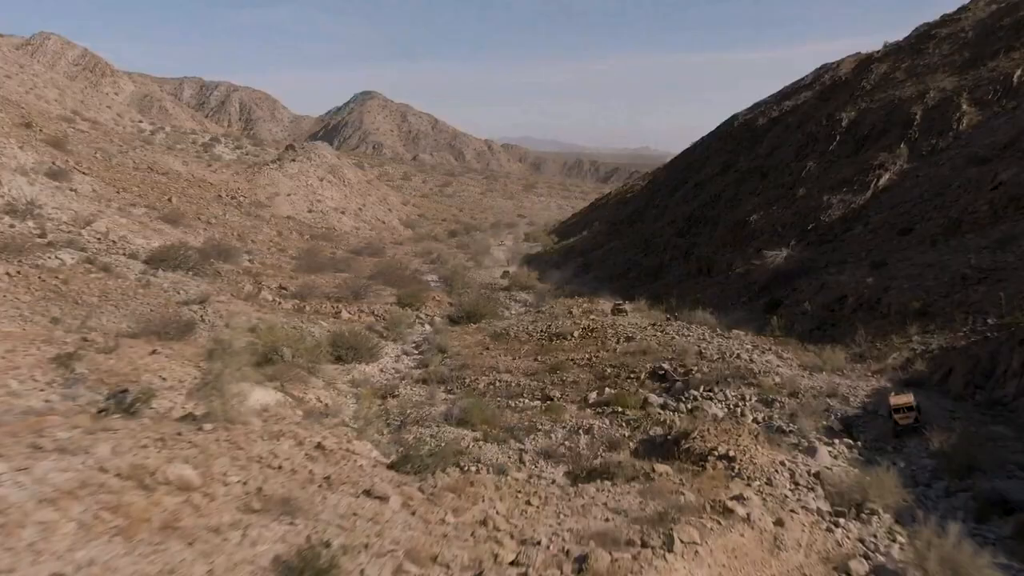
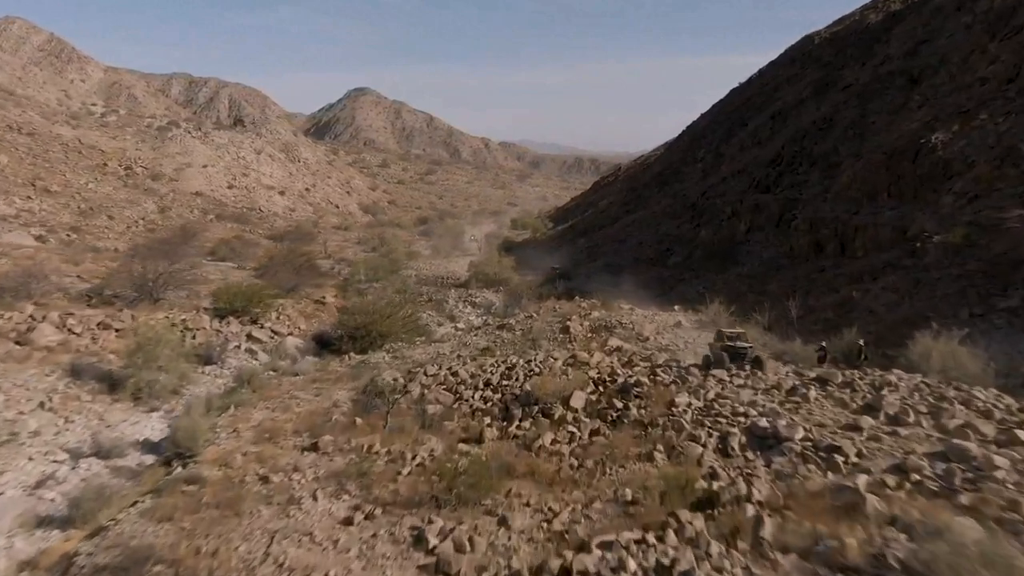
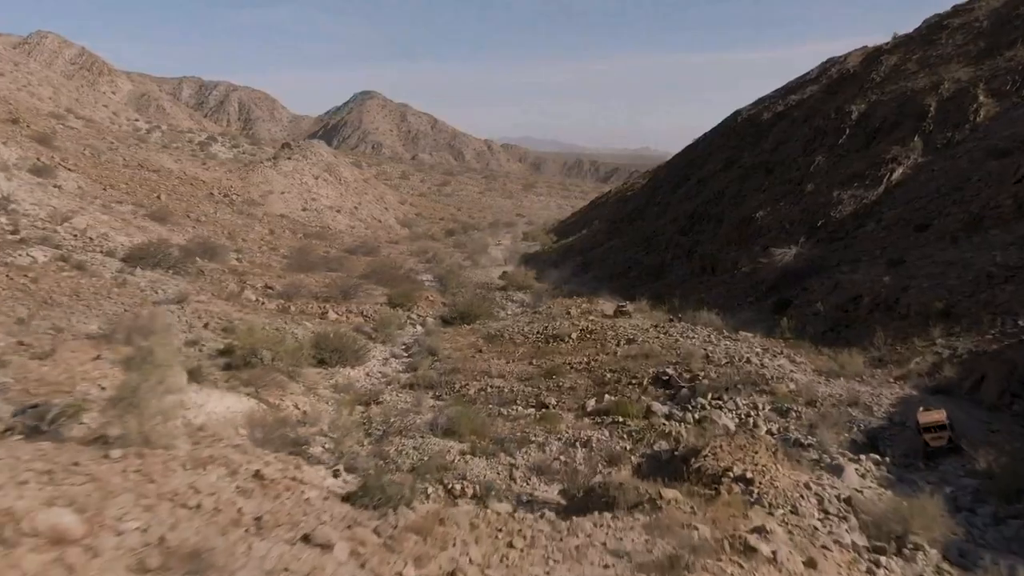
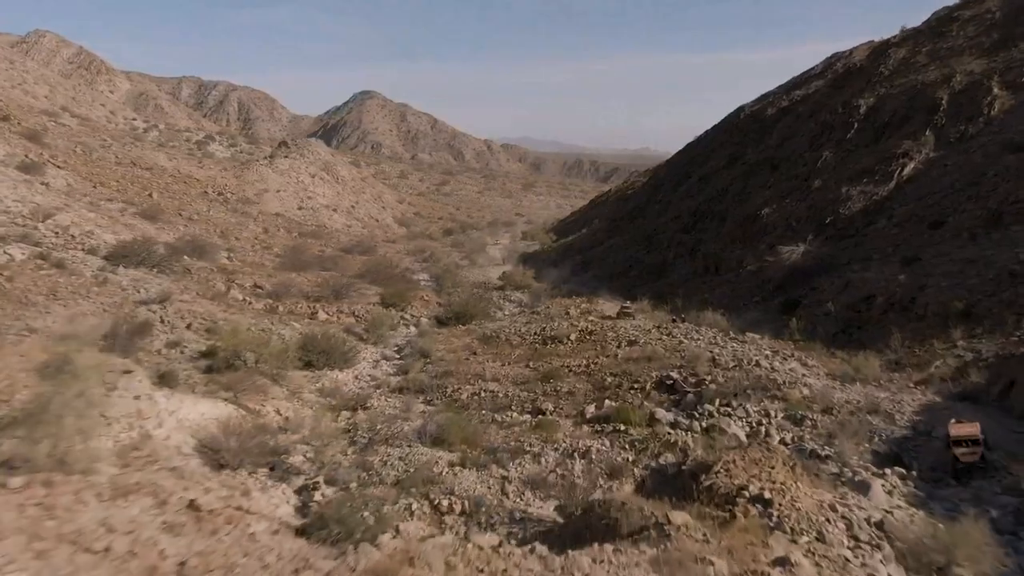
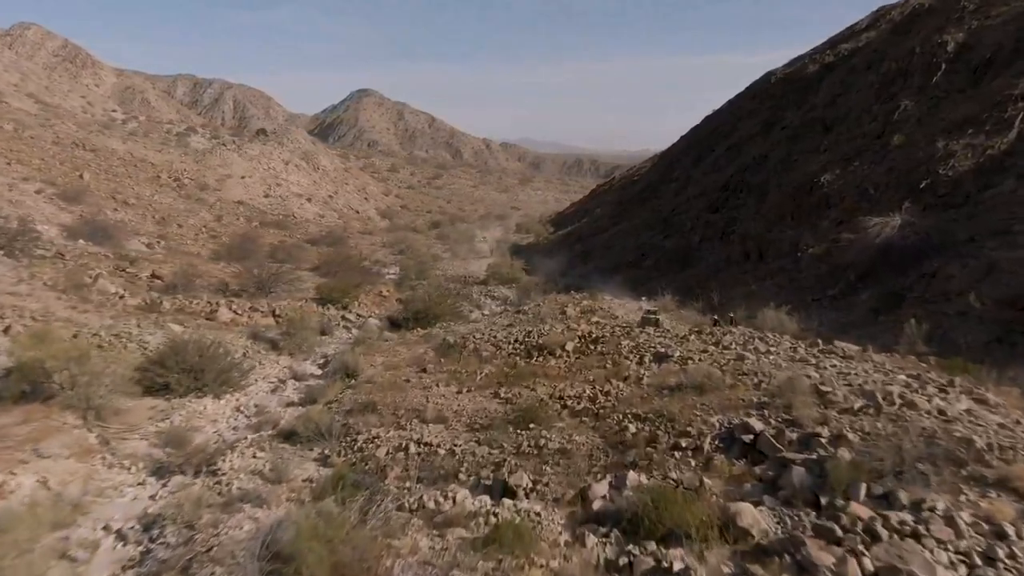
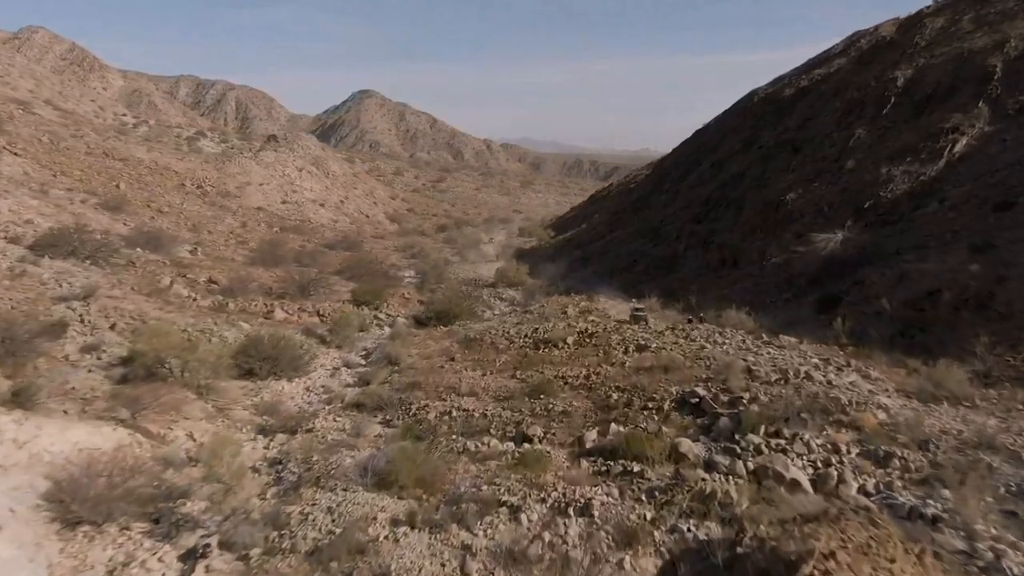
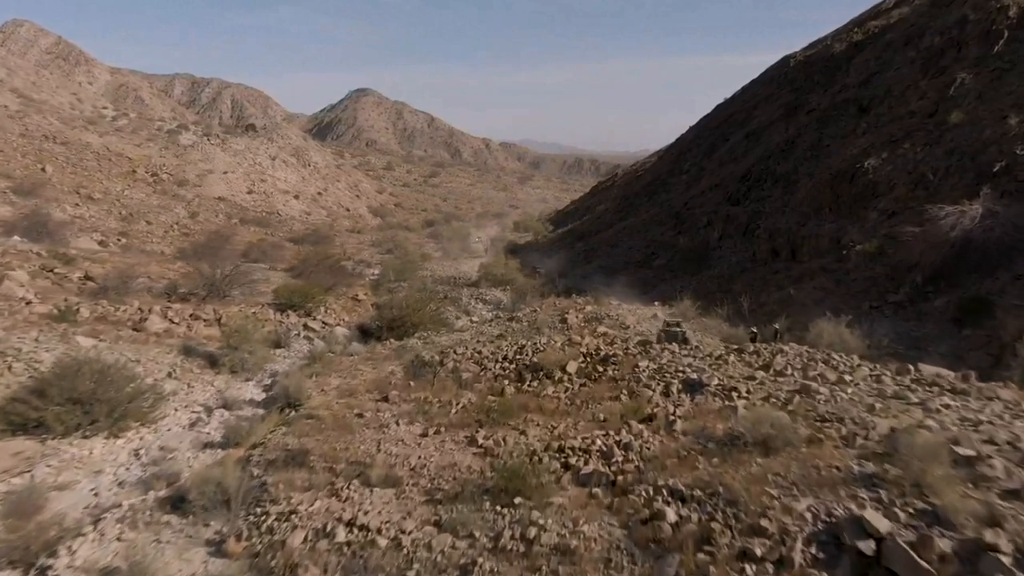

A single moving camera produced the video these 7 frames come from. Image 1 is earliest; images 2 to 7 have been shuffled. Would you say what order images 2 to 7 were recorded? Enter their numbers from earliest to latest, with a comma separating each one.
3, 4, 6, 5, 7, 2
